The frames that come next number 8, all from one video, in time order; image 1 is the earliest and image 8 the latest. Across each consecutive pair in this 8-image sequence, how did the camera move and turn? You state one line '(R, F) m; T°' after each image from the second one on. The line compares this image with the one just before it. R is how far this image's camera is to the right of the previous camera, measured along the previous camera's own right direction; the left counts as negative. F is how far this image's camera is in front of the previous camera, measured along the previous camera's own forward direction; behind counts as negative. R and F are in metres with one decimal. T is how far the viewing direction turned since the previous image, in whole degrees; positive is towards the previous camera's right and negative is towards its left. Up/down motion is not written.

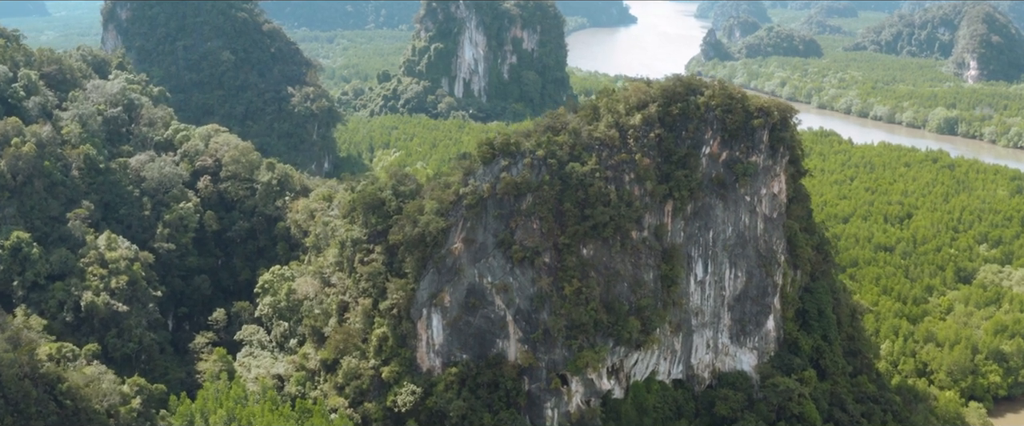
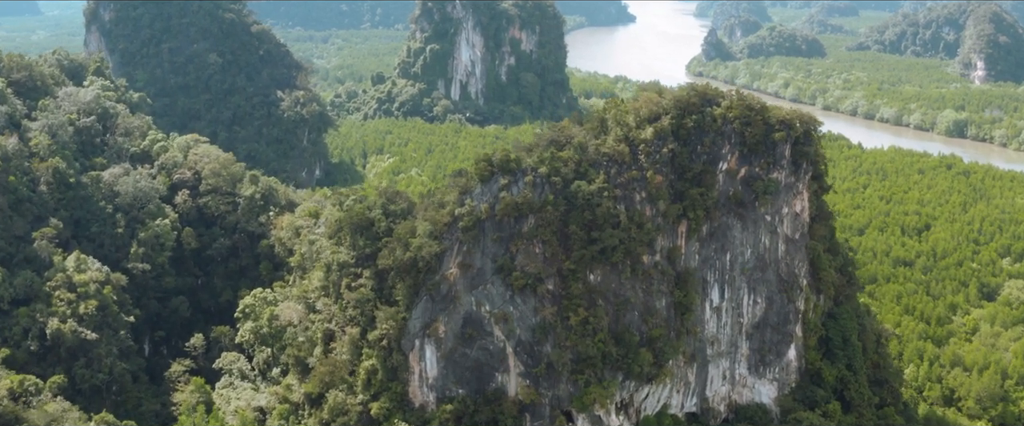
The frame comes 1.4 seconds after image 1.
(-0.1, +2.9) m; 0°
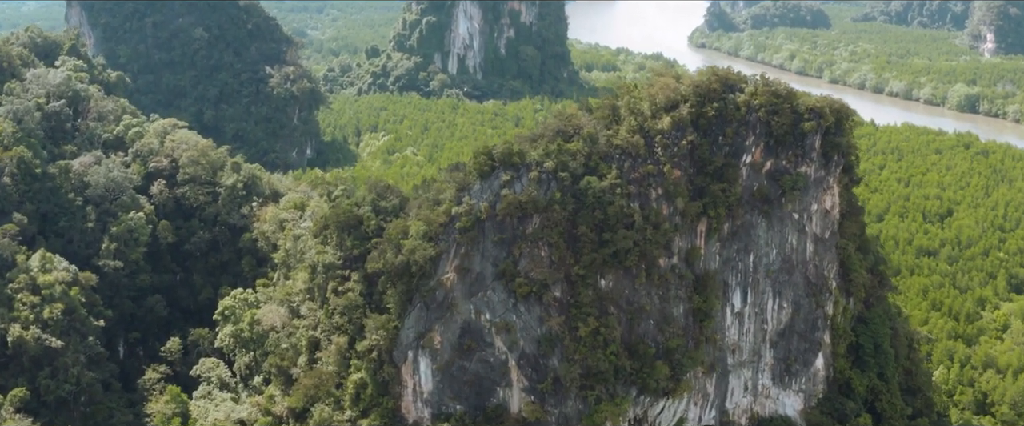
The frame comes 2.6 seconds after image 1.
(-0.1, +3.0) m; 0°
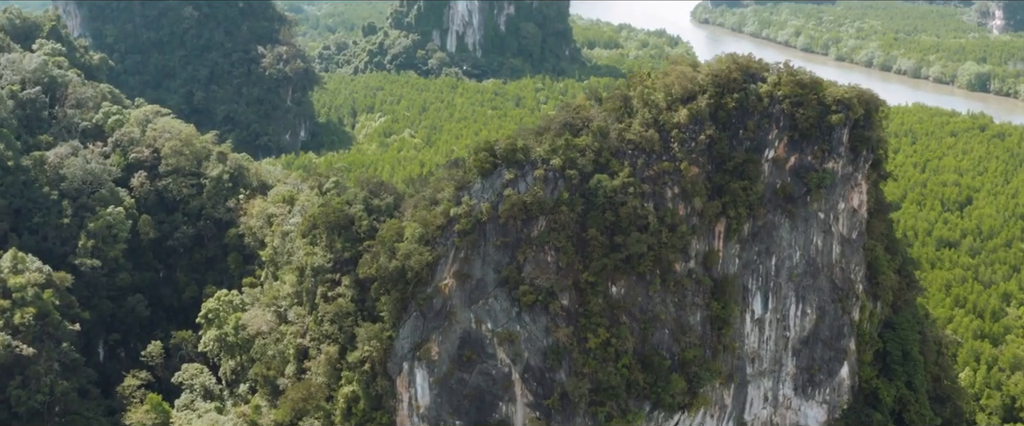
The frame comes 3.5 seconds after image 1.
(-0.1, +2.3) m; 0°
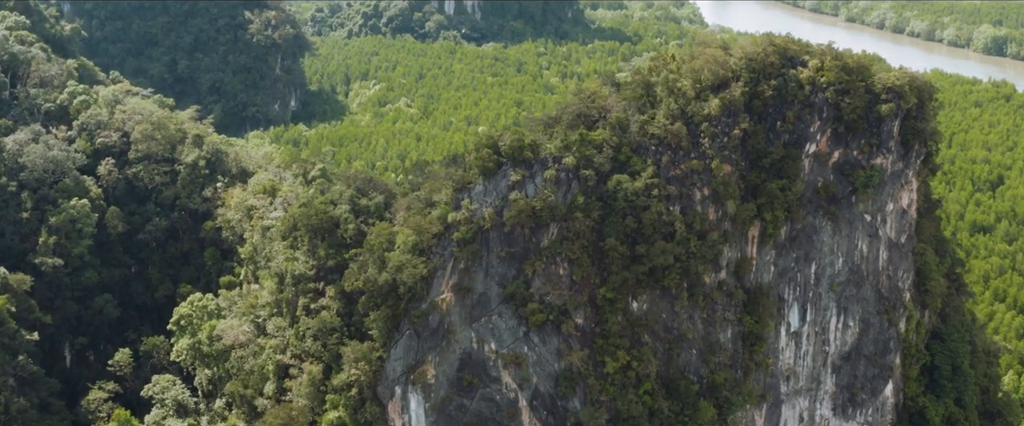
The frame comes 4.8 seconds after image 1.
(-0.2, +3.3) m; 0°
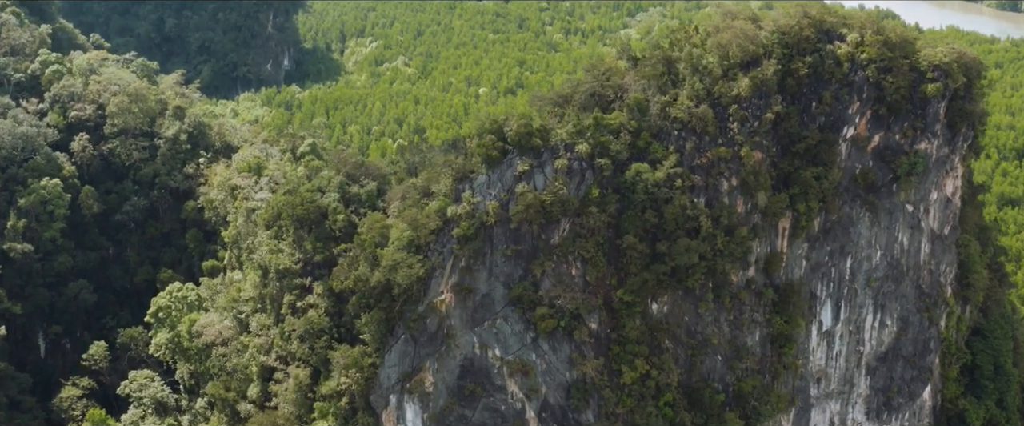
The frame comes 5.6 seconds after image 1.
(-0.1, +2.3) m; 0°
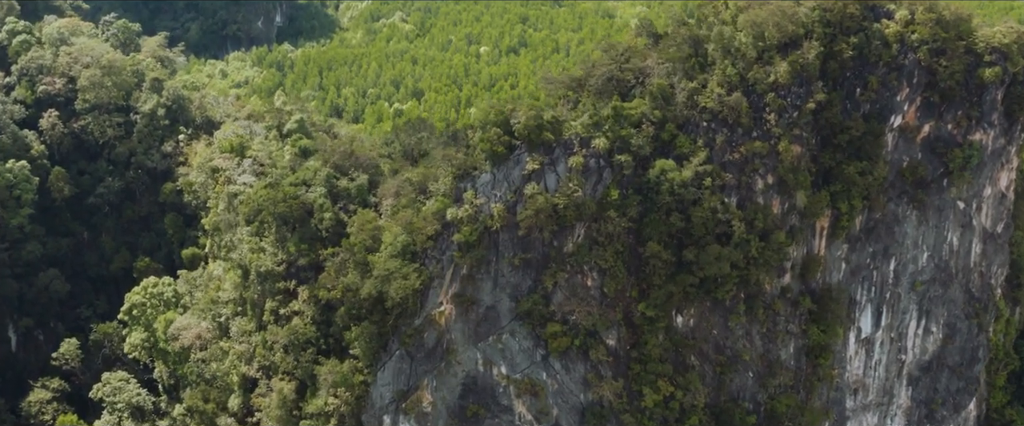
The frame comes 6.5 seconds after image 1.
(-0.1, +2.4) m; 0°
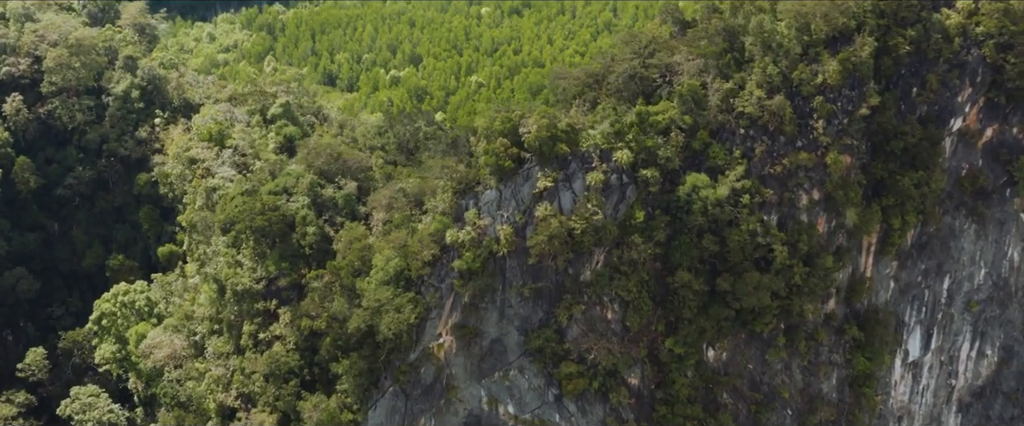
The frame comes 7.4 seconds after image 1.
(-0.1, +2.4) m; 0°
